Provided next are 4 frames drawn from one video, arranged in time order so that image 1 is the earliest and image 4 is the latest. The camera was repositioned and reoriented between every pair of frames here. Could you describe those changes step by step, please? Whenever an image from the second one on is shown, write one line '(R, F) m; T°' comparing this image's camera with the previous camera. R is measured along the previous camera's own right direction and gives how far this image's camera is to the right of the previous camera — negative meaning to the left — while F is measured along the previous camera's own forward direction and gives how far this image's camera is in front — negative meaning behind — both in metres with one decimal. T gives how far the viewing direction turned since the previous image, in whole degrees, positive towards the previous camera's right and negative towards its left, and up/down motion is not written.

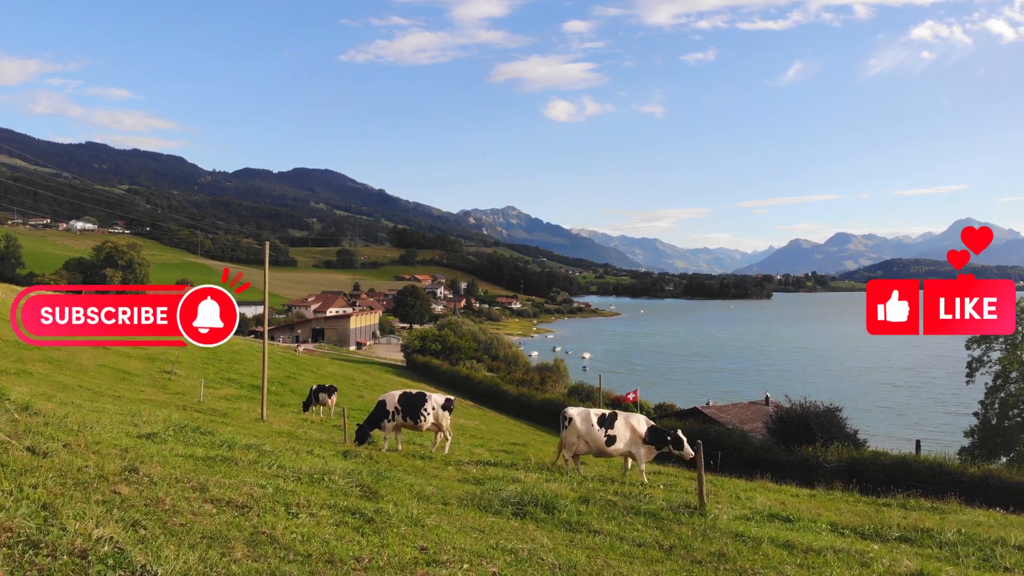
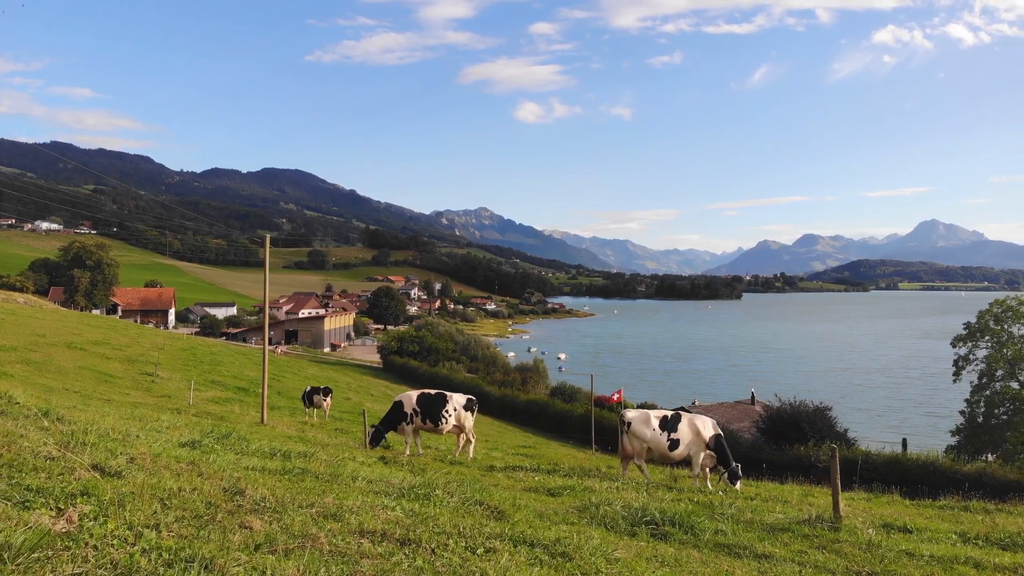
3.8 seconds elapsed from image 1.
(-1.8, +1.2) m; +2°
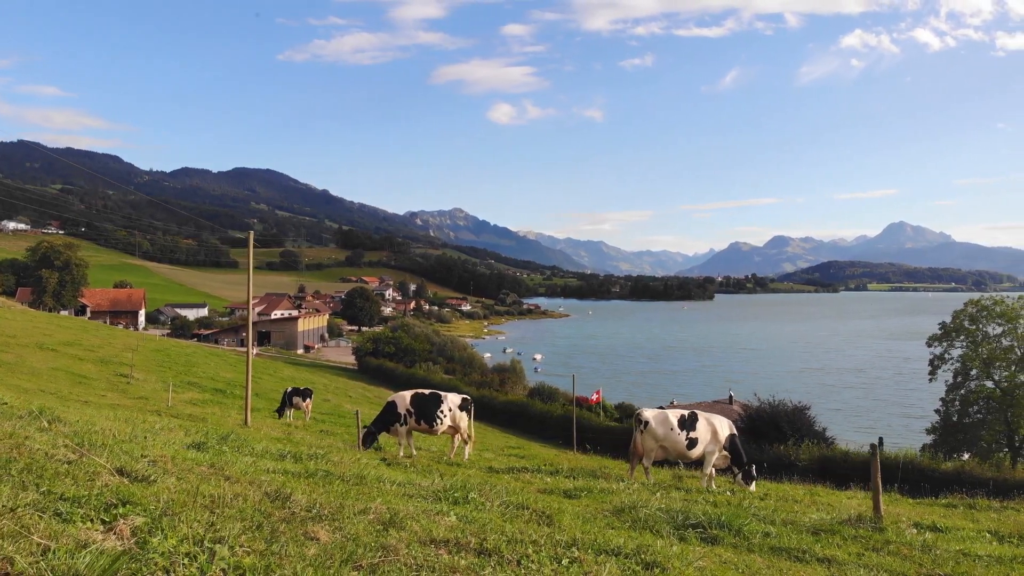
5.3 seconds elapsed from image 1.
(-0.7, +0.4) m; +2°
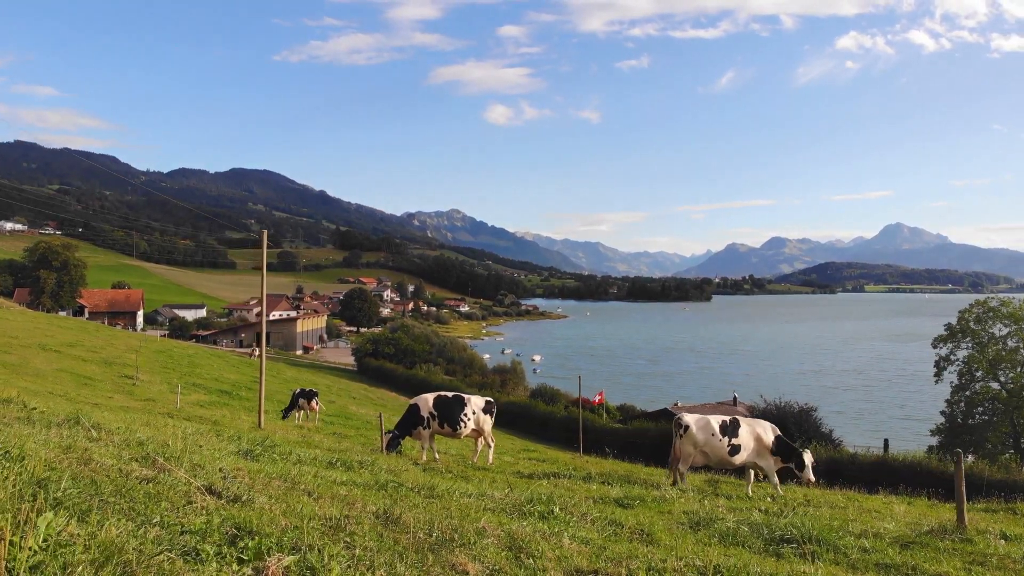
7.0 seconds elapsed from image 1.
(-0.8, +0.4) m; 0°
